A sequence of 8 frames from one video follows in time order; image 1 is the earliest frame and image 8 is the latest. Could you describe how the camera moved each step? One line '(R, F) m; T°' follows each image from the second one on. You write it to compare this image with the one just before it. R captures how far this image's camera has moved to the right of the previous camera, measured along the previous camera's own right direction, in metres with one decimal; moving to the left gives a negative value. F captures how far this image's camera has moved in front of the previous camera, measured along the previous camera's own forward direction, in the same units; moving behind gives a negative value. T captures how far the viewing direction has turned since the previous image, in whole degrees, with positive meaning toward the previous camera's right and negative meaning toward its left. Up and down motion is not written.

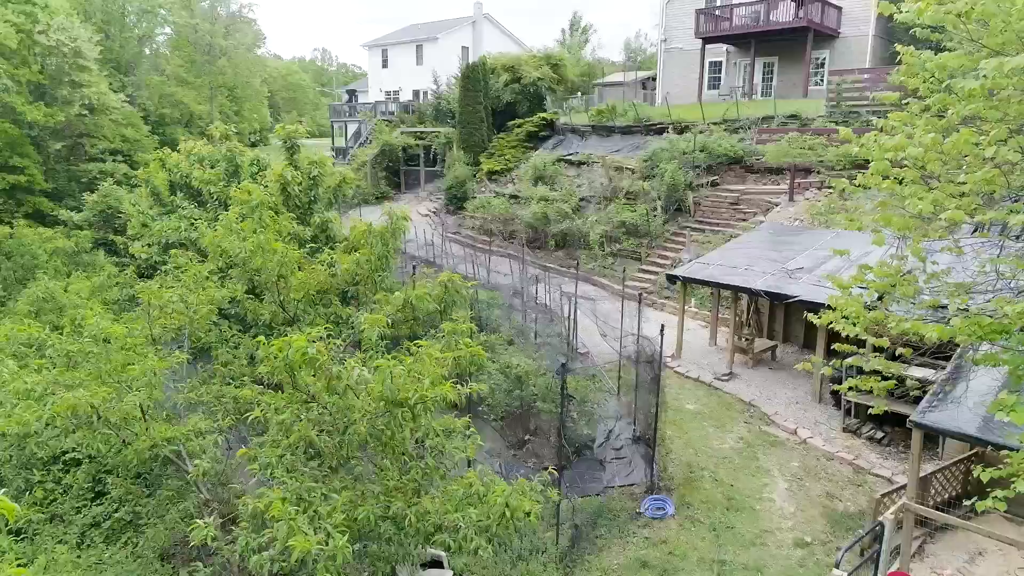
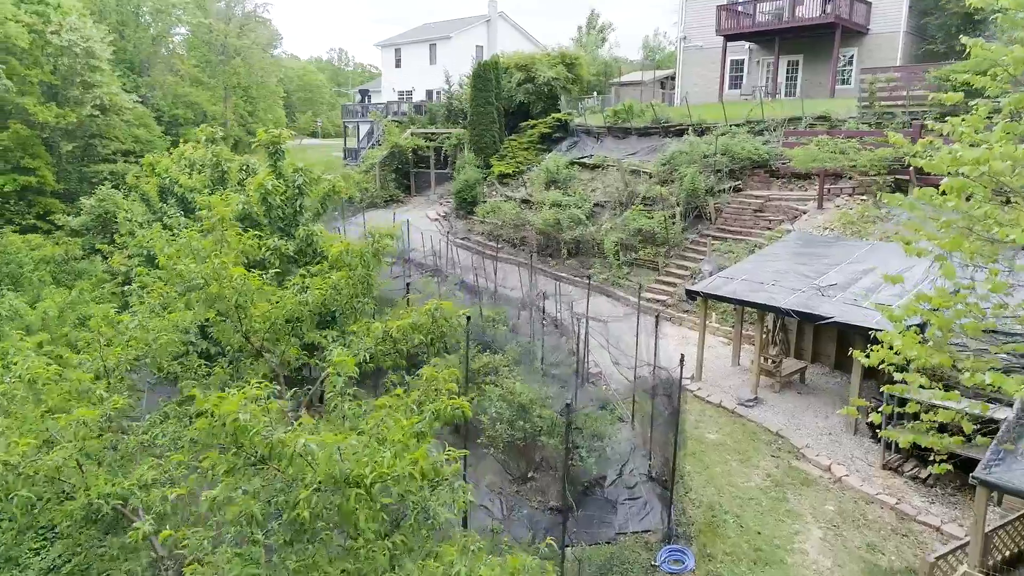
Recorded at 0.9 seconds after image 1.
(+0.1, +0.7) m; -1°
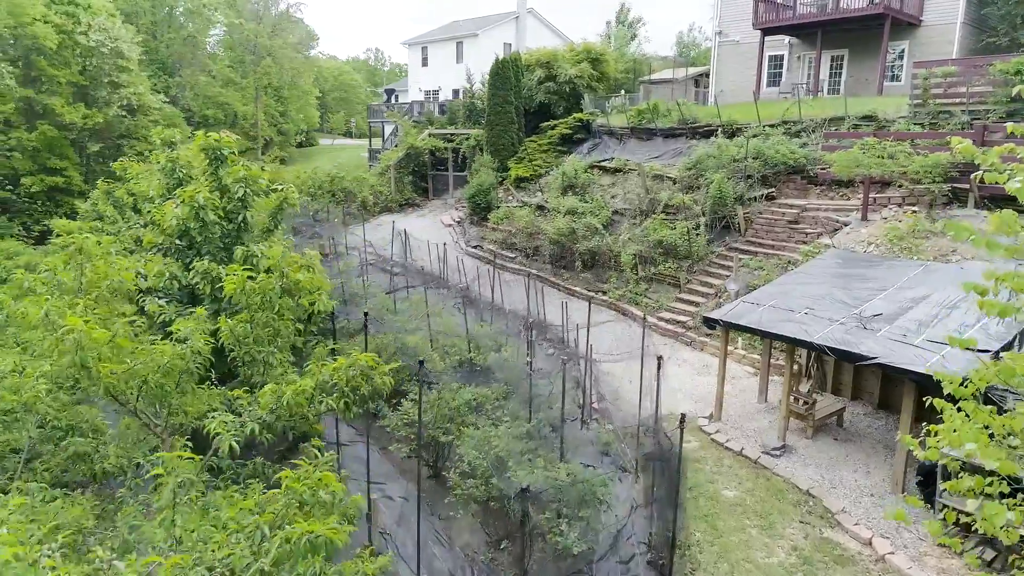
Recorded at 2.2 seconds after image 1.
(+0.5, +1.1) m; -3°
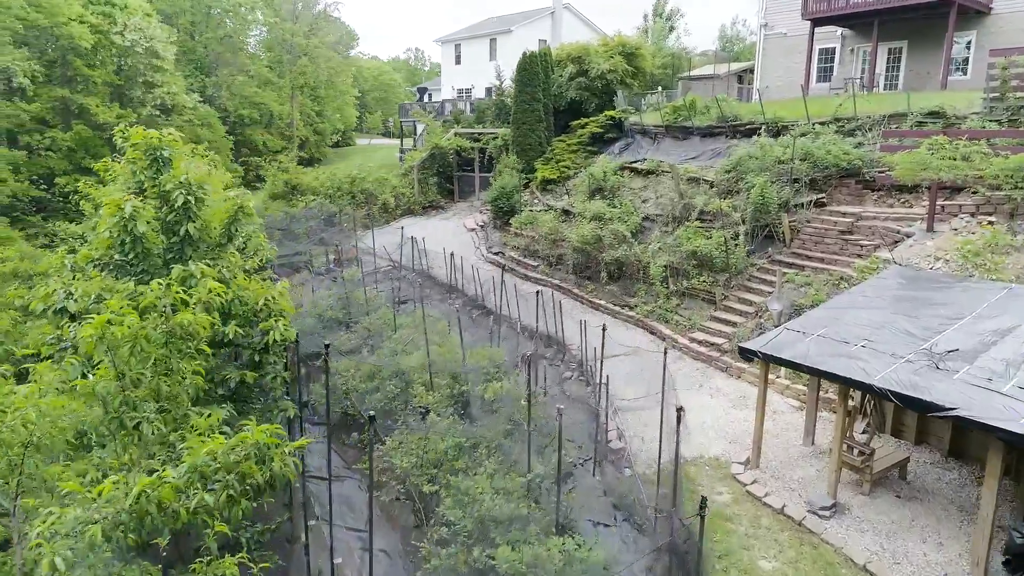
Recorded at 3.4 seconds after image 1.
(+0.3, +1.0) m; -3°
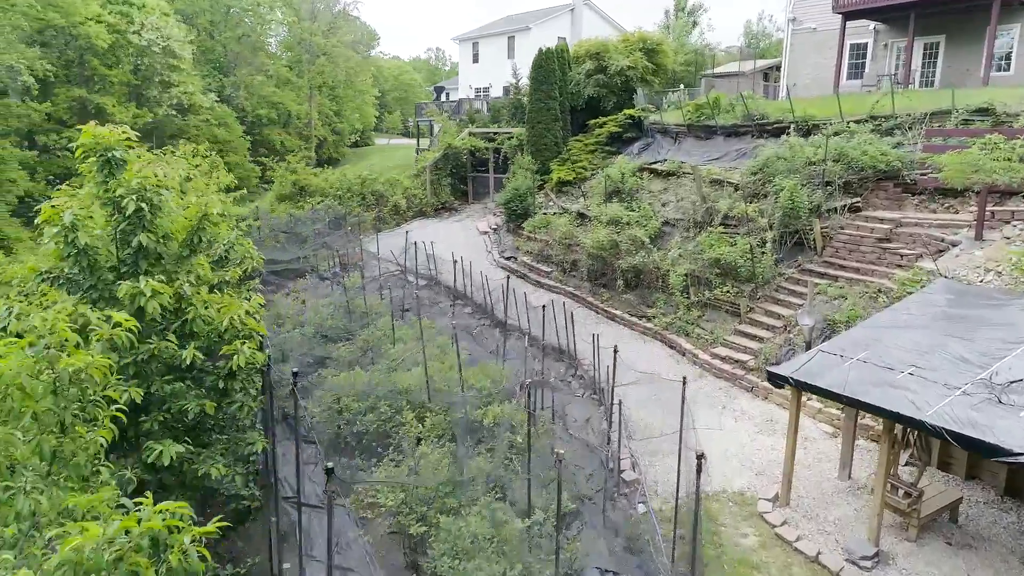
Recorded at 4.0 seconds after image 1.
(+0.2, +0.6) m; -2°
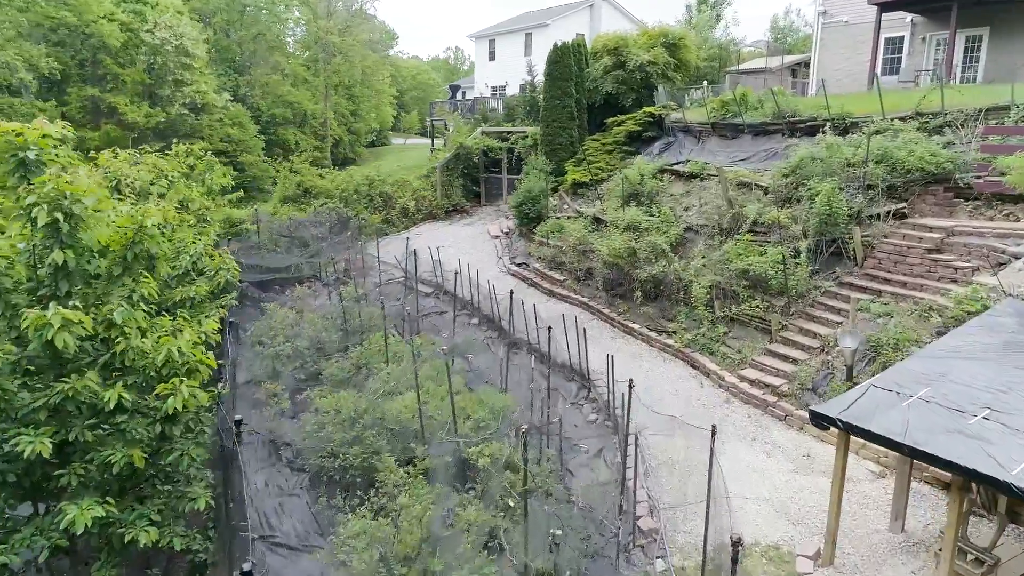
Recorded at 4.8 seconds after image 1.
(+0.1, +0.8) m; -2°
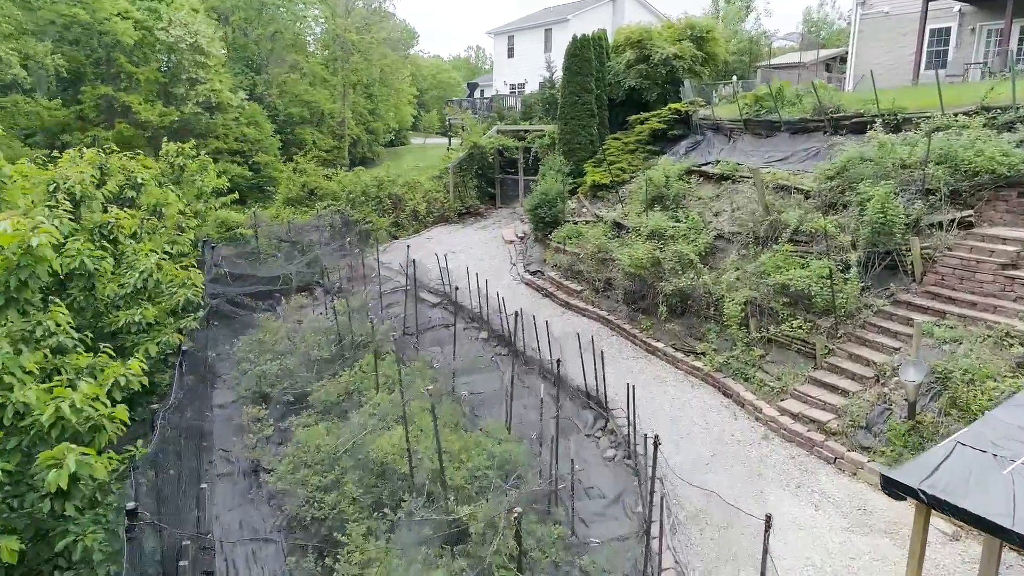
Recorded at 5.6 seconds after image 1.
(+0.1, +0.9) m; -2°
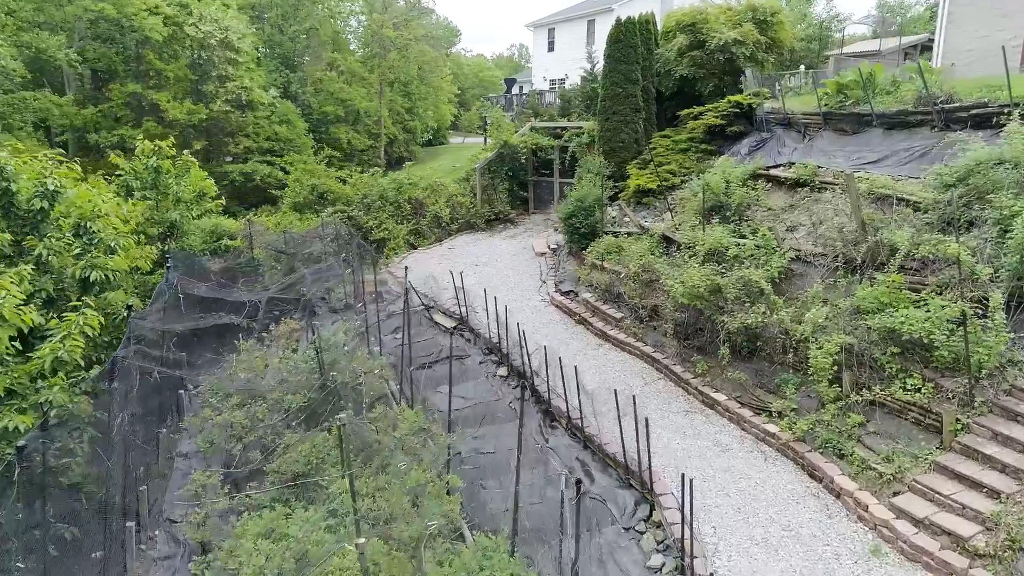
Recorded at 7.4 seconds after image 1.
(+0.2, +1.8) m; -3°
